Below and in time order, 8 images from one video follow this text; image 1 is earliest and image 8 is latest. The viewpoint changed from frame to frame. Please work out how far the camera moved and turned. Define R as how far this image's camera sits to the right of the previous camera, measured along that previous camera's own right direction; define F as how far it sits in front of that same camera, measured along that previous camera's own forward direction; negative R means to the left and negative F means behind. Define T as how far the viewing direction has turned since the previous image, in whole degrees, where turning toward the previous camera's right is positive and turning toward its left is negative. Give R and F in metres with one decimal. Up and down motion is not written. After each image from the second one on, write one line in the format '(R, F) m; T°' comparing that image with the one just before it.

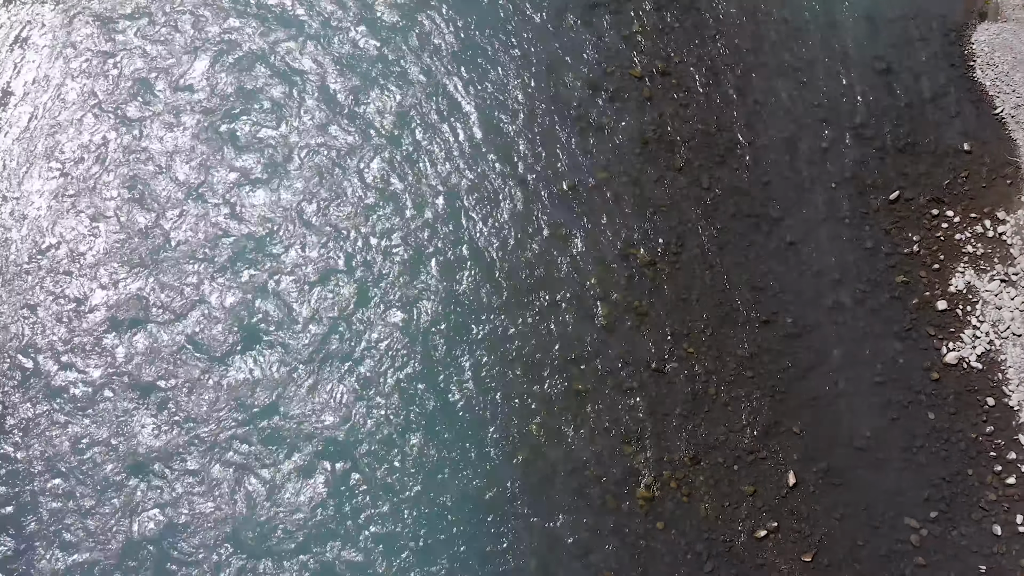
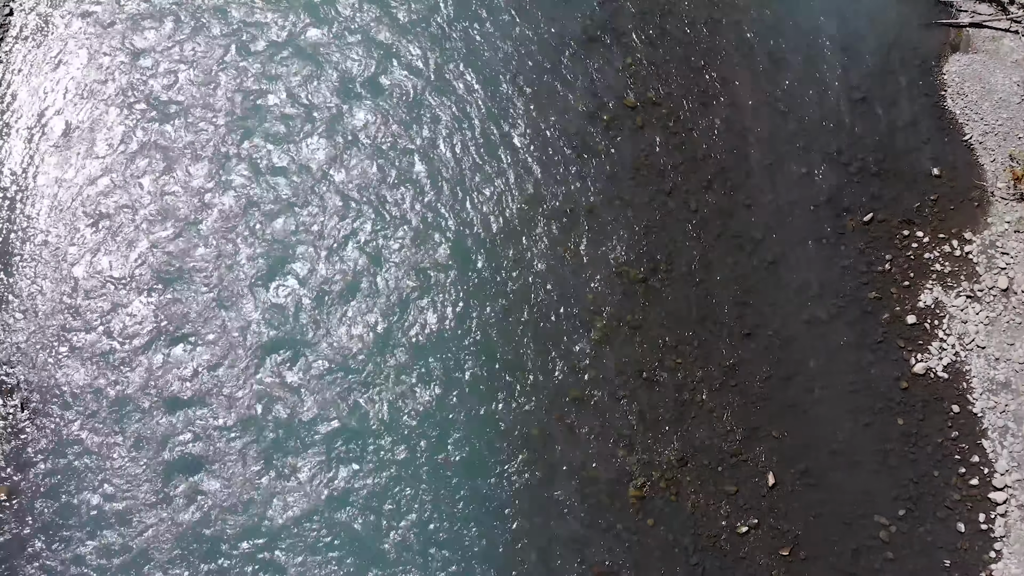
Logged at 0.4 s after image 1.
(0.0, -0.8) m; 0°
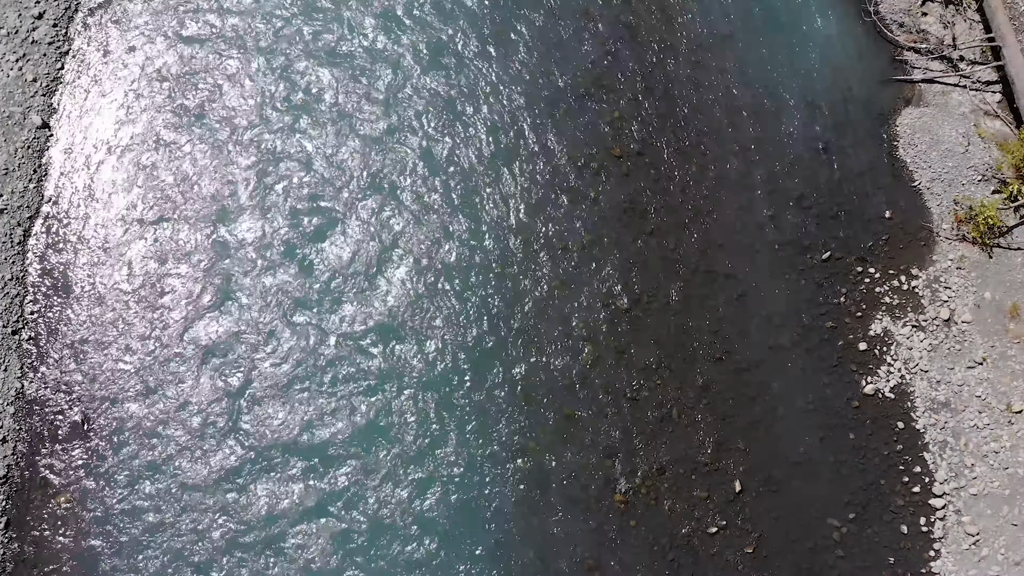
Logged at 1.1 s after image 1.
(0.0, -1.3) m; 0°
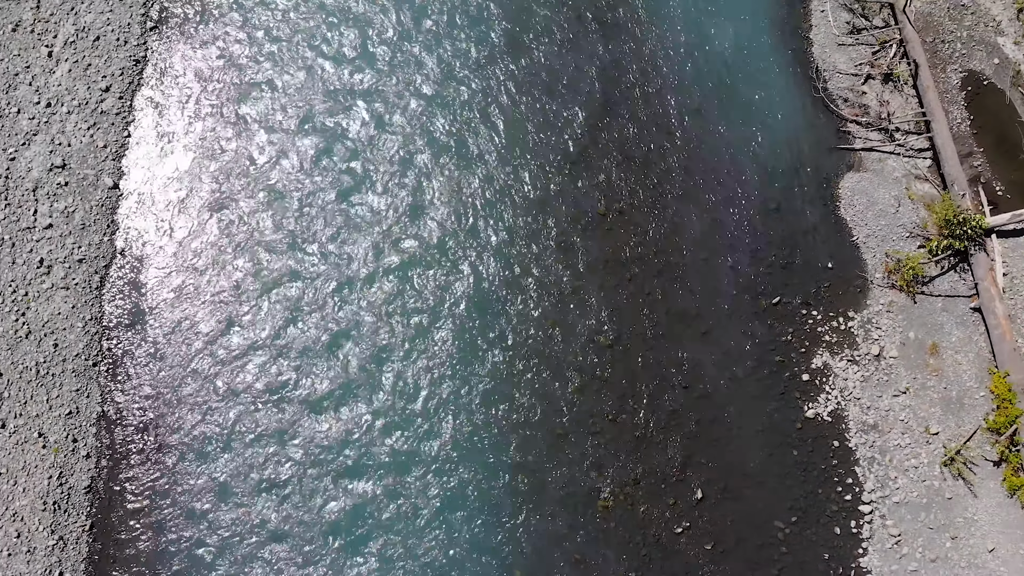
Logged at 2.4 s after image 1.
(-0.1, -2.2) m; 0°
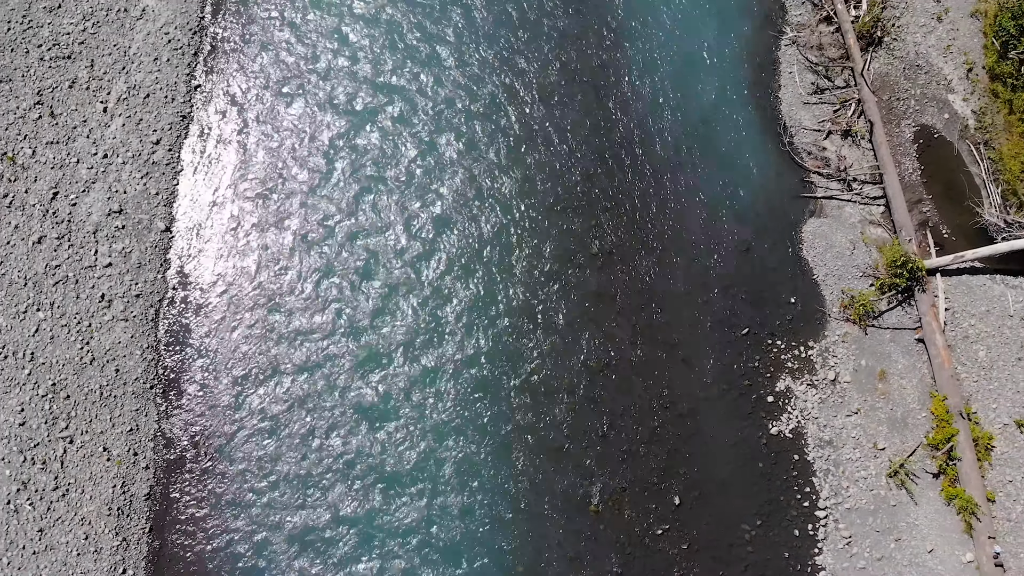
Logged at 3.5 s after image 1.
(-0.2, -2.0) m; 0°
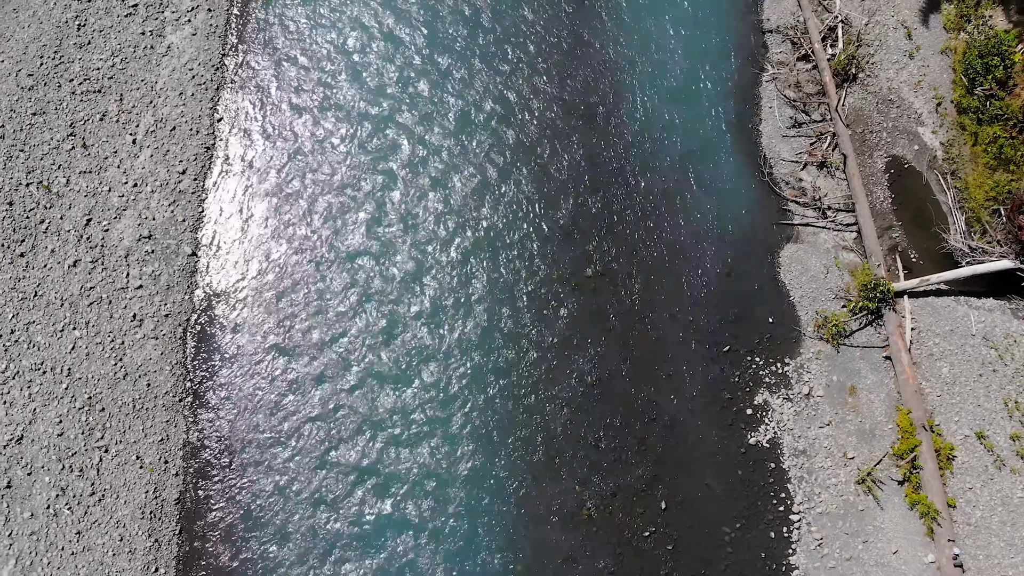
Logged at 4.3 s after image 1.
(-0.1, -1.4) m; 0°
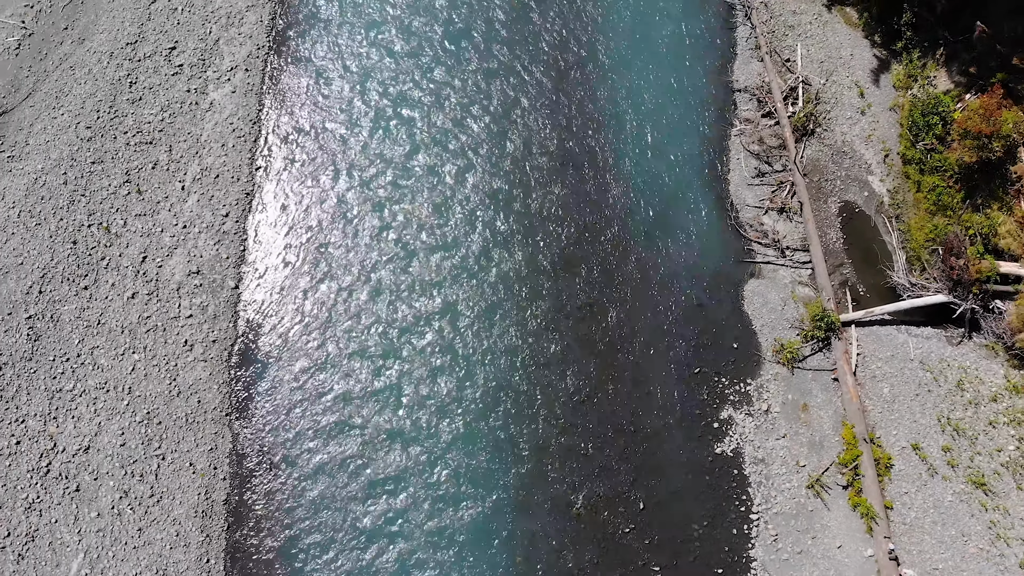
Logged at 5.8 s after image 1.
(-0.2, -2.8) m; 0°
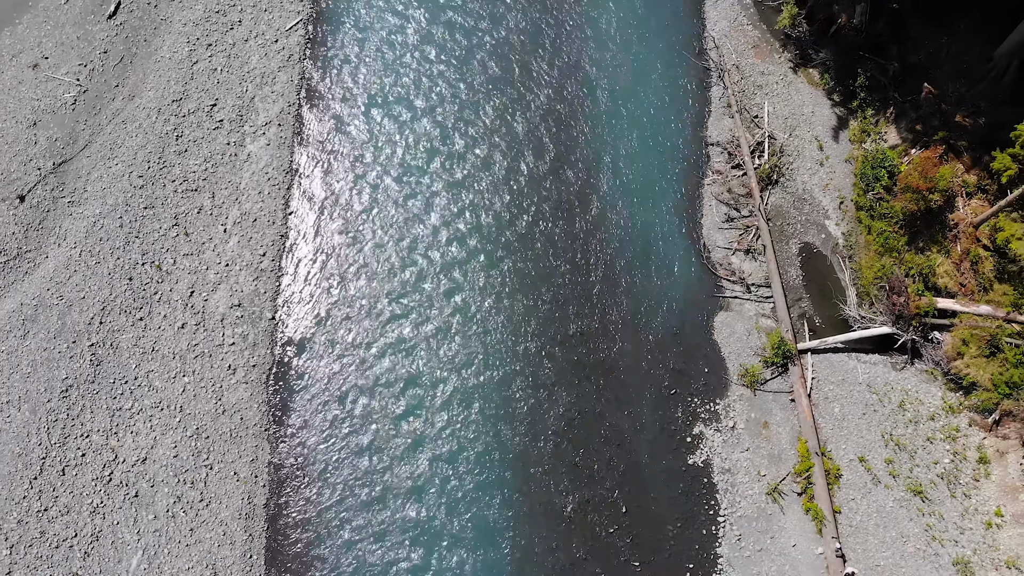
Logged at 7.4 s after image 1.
(-0.2, -3.2) m; 0°
